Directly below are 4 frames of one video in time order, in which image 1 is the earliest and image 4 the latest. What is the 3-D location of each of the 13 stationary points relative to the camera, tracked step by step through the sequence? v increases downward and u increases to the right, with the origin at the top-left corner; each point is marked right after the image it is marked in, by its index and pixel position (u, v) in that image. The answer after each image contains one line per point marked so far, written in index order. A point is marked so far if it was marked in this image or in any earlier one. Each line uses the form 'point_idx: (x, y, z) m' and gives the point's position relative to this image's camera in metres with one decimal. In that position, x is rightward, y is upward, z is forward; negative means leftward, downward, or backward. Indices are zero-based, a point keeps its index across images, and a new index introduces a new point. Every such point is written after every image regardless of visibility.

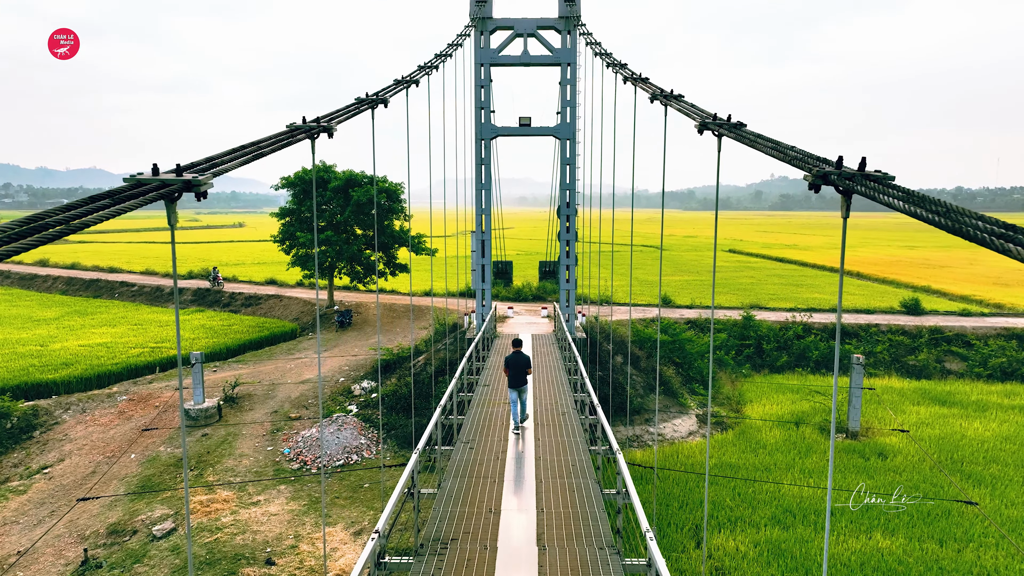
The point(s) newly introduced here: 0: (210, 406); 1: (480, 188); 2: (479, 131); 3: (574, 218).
0: (-8.1, -3.2, +14.3) m
1: (-0.9, +2.9, +14.4) m
2: (-0.8, +3.9, +12.7) m
3: (+1.6, +1.8, +13.5) m
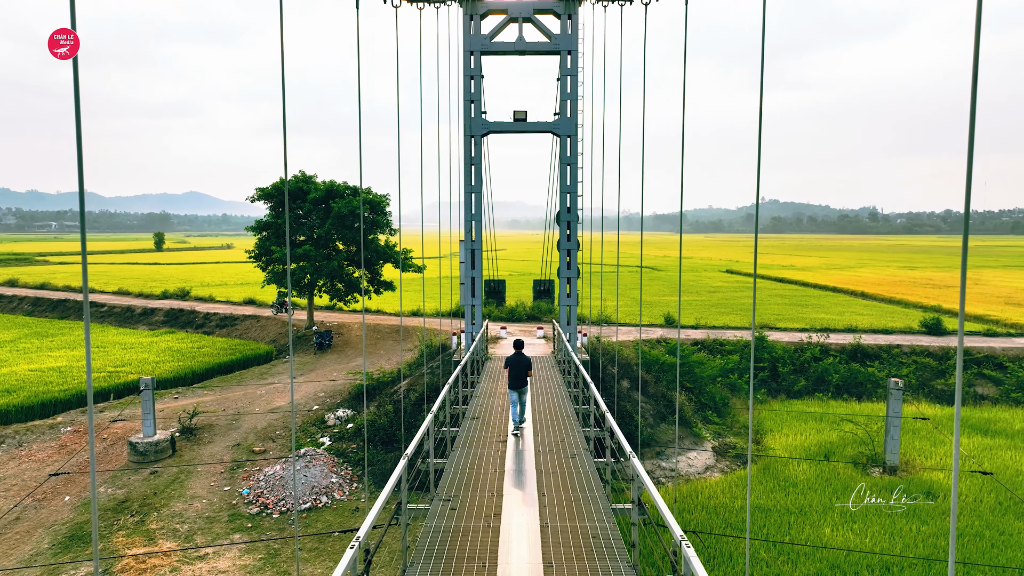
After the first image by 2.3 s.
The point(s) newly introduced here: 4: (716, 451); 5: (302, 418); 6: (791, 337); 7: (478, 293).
0: (-8.3, -3.6, +12.5) m
1: (-1.1, +2.5, +13.1) m
2: (-1.0, +3.6, +11.4) m
3: (+1.5, +1.5, +12.1) m
4: (+4.8, -3.8, +12.3) m
5: (-5.6, -3.5, +14.3) m
6: (+9.9, -1.7, +18.8) m
7: (-0.9, -0.1, +13.3) m
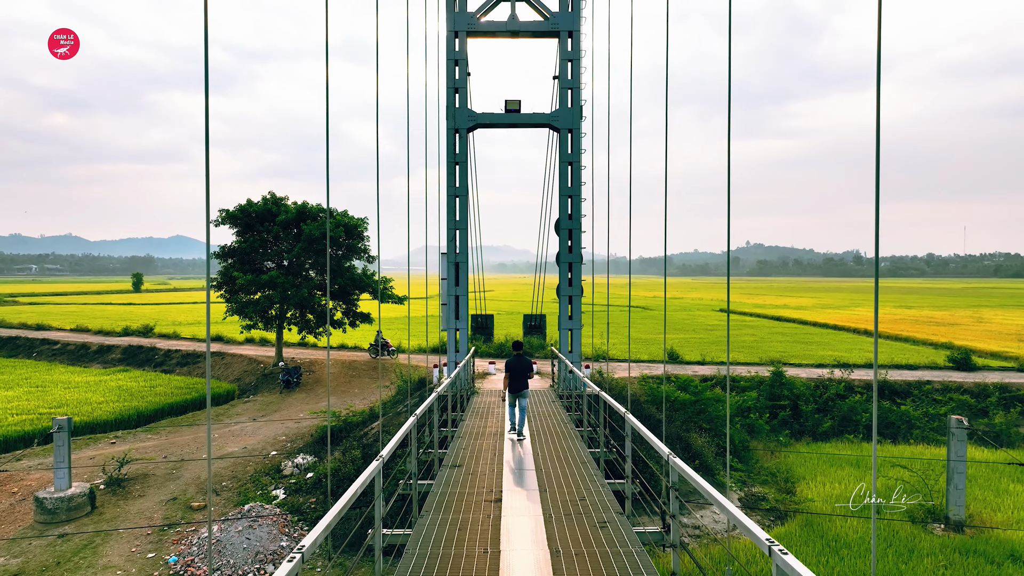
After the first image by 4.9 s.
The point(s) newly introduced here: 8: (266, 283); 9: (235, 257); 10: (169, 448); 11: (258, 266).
0: (-8.5, -4.0, +10.3) m
1: (-1.2, +1.9, +11.5) m
2: (-1.1, +3.2, +10.0) m
3: (+1.3, +1.0, +10.6) m
4: (+4.6, -4.2, +10.4) m
5: (-5.9, -4.1, +12.1) m
6: (+9.6, -2.7, +17.1) m
7: (-1.1, -0.6, +11.6) m
8: (-8.7, +0.2, +18.7) m
9: (-10.1, +1.1, +19.3) m
10: (-8.7, -4.0, +13.4) m
11: (-9.3, +0.8, +19.4) m
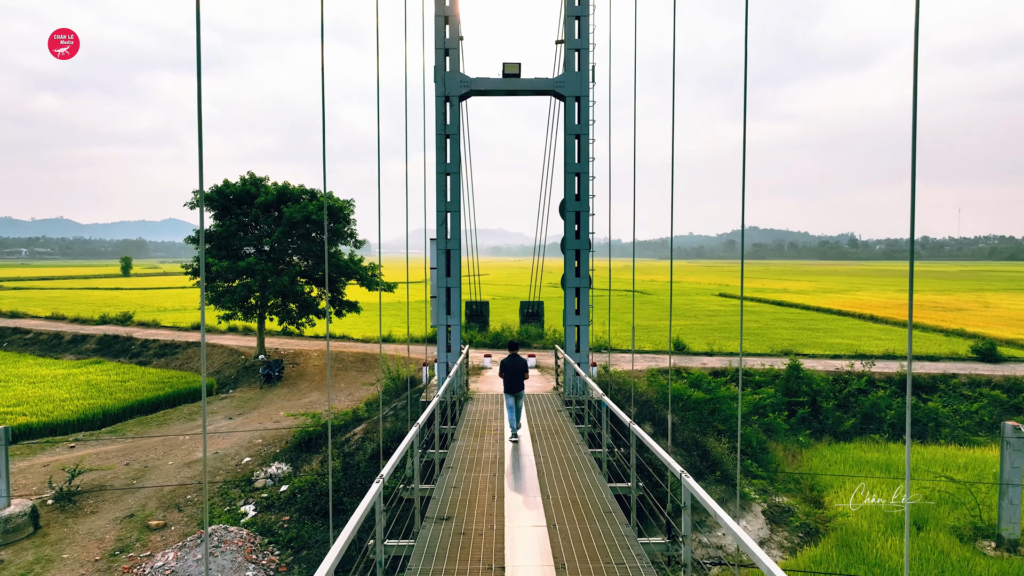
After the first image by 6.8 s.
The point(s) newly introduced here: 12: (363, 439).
0: (-8.5, -3.8, +9.1) m
1: (-1.3, +2.1, +10.2) m
2: (-1.1, +3.3, +8.6) m
3: (+1.3, +1.2, +9.3) m
4: (+4.6, -4.1, +9.4) m
5: (-5.9, -3.9, +11.0) m
6: (+9.5, -2.3, +16.1) m
7: (-1.1, -0.4, +10.3) m
8: (-8.8, +0.6, +17.4) m
9: (-10.2, +1.6, +17.9) m
10: (-8.8, -3.8, +12.2) m
11: (-9.4, +1.2, +18.0) m
12: (-3.1, -3.1, +11.1) m
